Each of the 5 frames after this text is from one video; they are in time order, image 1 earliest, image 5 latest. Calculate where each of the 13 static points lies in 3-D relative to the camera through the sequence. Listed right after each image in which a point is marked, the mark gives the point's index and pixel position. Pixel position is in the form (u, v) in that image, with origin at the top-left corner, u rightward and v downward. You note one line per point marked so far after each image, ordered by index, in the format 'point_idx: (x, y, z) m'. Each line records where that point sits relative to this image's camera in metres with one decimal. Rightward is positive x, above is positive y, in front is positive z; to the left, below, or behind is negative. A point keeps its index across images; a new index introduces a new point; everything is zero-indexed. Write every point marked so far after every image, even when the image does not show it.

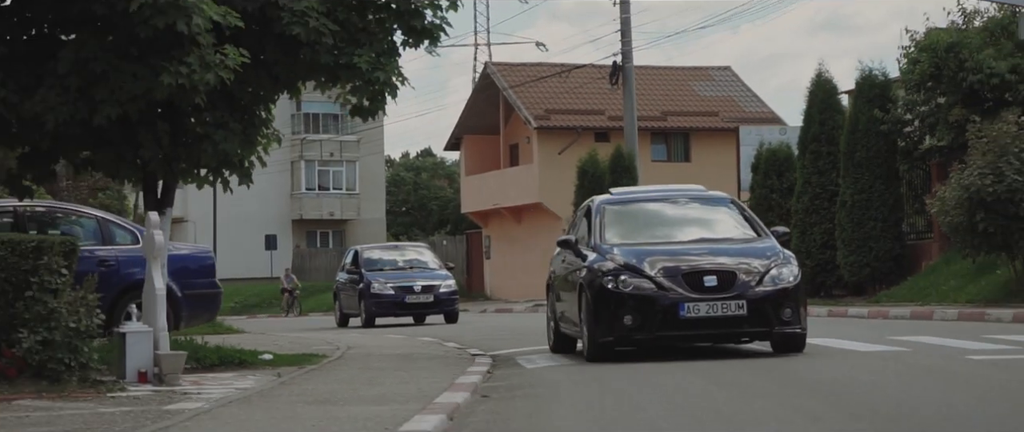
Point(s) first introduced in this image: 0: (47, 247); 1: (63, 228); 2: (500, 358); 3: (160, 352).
0: (-3.0, -0.2, +8.6) m
1: (-4.4, -0.1, +13.0) m
2: (-0.1, -1.4, +12.9) m
3: (-2.4, -0.9, +9.2) m
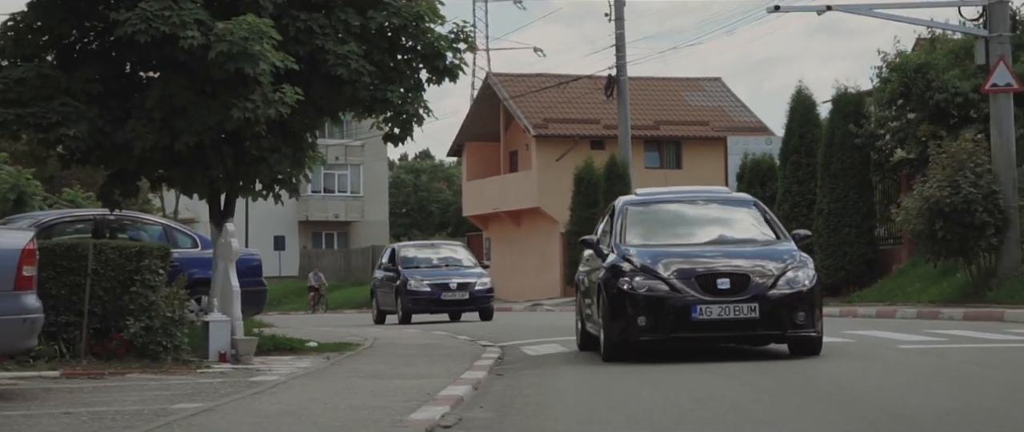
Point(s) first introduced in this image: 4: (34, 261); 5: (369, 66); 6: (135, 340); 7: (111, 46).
0: (-2.9, -0.3, +10.7) m
1: (-4.4, -0.2, +15.1) m
2: (0.0, -1.5, +15.0) m
3: (-2.3, -1.0, +11.3) m
4: (-3.1, -0.3, +8.6) m
5: (-1.4, +1.5, +13.1) m
6: (-3.0, -1.0, +10.7) m
7: (-3.9, +1.7, +12.8) m
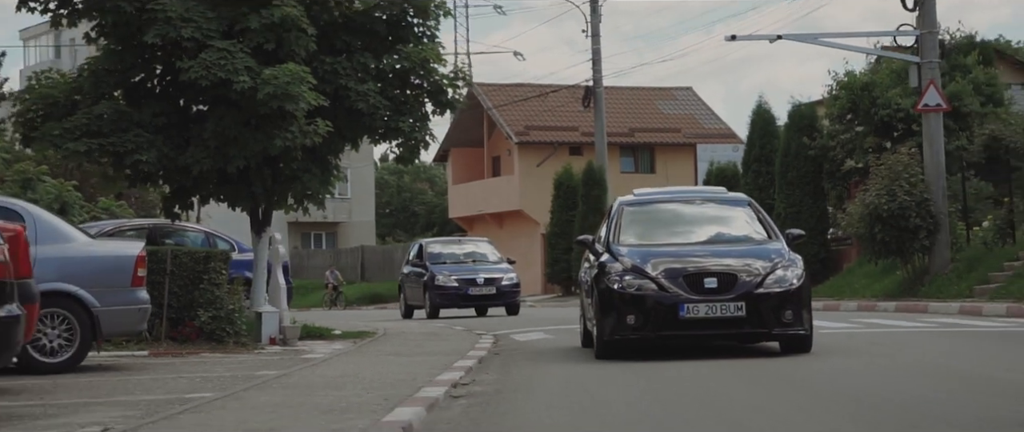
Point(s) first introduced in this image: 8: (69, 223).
0: (-3.0, -0.4, +13.4) m
1: (-4.5, -0.3, +17.8) m
2: (-0.2, -1.6, +17.8) m
3: (-2.4, -1.1, +14.0) m
4: (-3.1, -0.4, +11.3) m
5: (-1.5, +1.4, +15.8) m
6: (-3.1, -1.1, +13.4) m
7: (-4.0, +1.5, +15.5) m
8: (-3.7, -0.1, +11.4) m
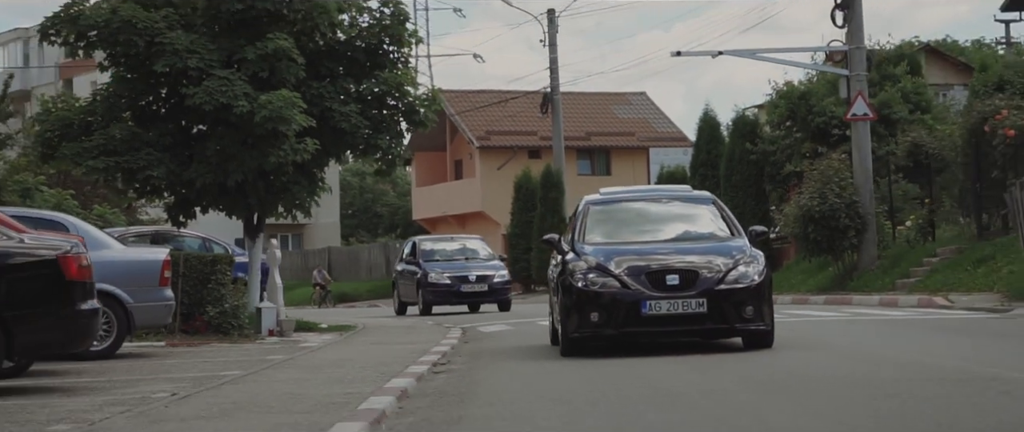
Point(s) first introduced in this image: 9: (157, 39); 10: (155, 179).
0: (-3.4, -0.5, +15.4) m
1: (-5.0, -0.4, +19.8) m
2: (-0.7, -1.7, +19.9) m
3: (-2.8, -1.2, +16.1) m
4: (-3.5, -0.5, +13.3) m
5: (-2.0, +1.3, +17.8) m
6: (-3.5, -1.2, +15.4) m
7: (-4.5, +1.4, +17.5) m
8: (-4.1, -0.2, +13.4) m
9: (-4.4, +2.2, +16.6) m
10: (-4.5, +0.5, +16.8) m
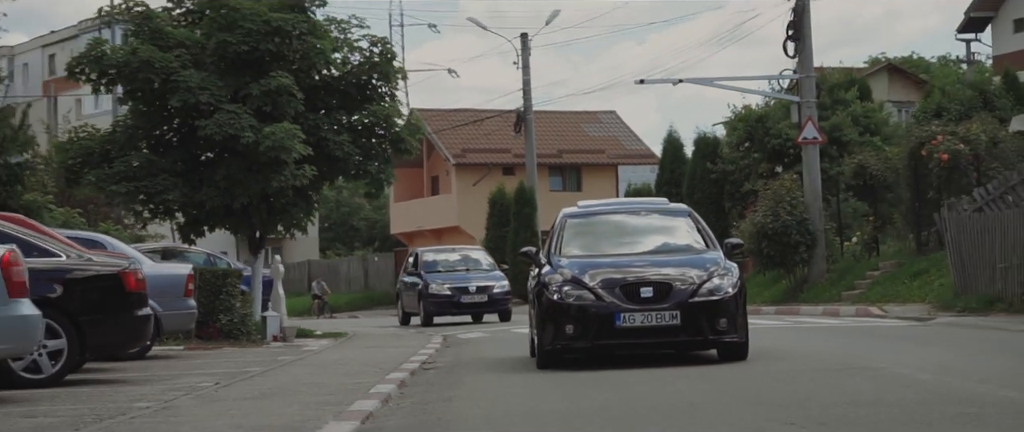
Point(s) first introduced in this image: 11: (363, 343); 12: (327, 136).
0: (-3.7, -0.8, +17.4) m
1: (-5.4, -0.7, +21.7) m
2: (-1.1, -2.0, +21.9) m
3: (-3.1, -1.5, +18.1) m
4: (-3.7, -0.7, +15.3) m
5: (-2.3, +1.0, +19.9) m
6: (-3.8, -1.5, +17.5) m
7: (-4.8, +1.2, +19.5) m
8: (-4.3, -0.4, +15.4) m
9: (-4.8, +1.9, +18.6) m
10: (-4.9, +0.2, +18.8) m
11: (-2.1, -1.8, +18.9) m
12: (-2.8, +1.2, +19.8) m
